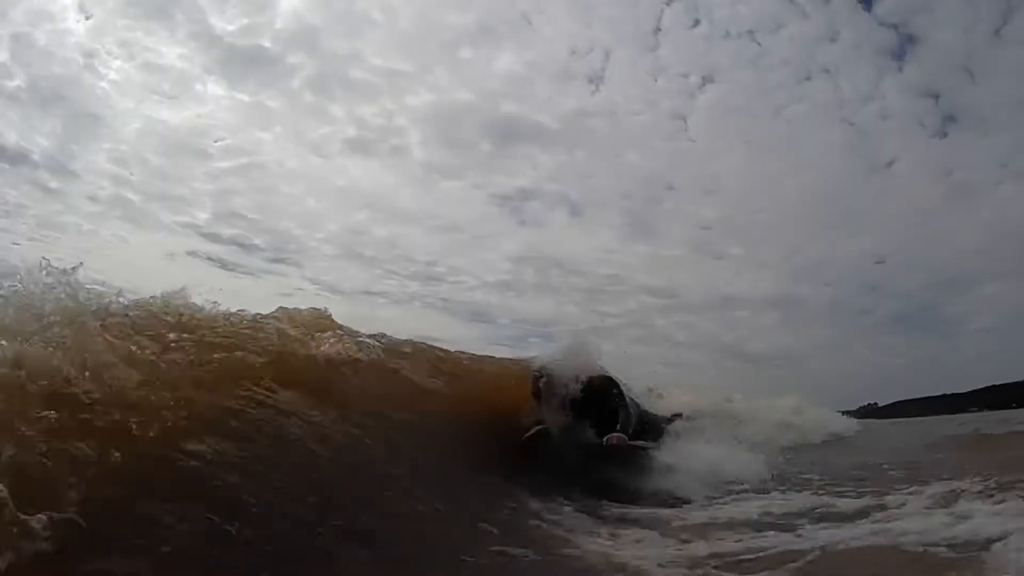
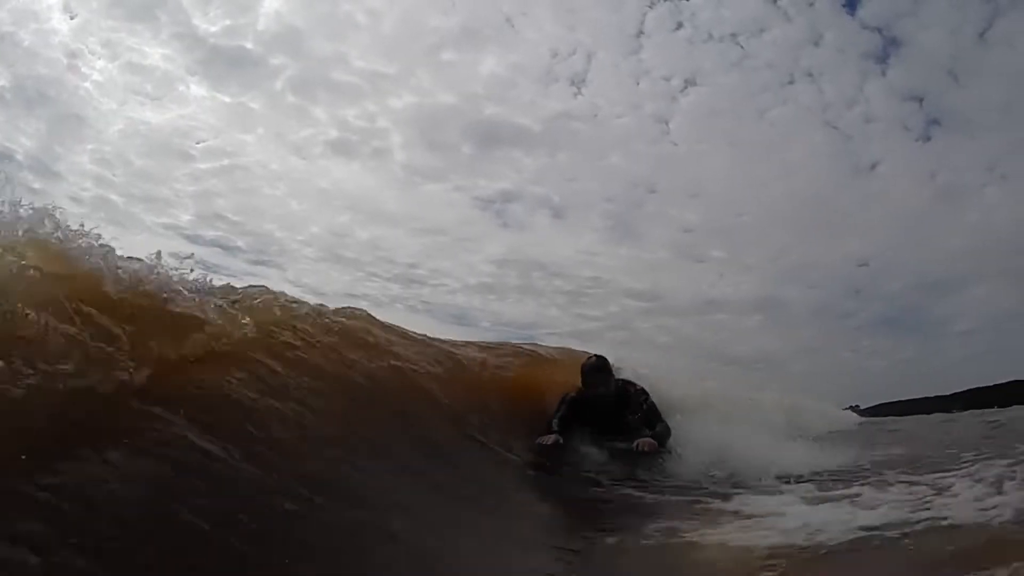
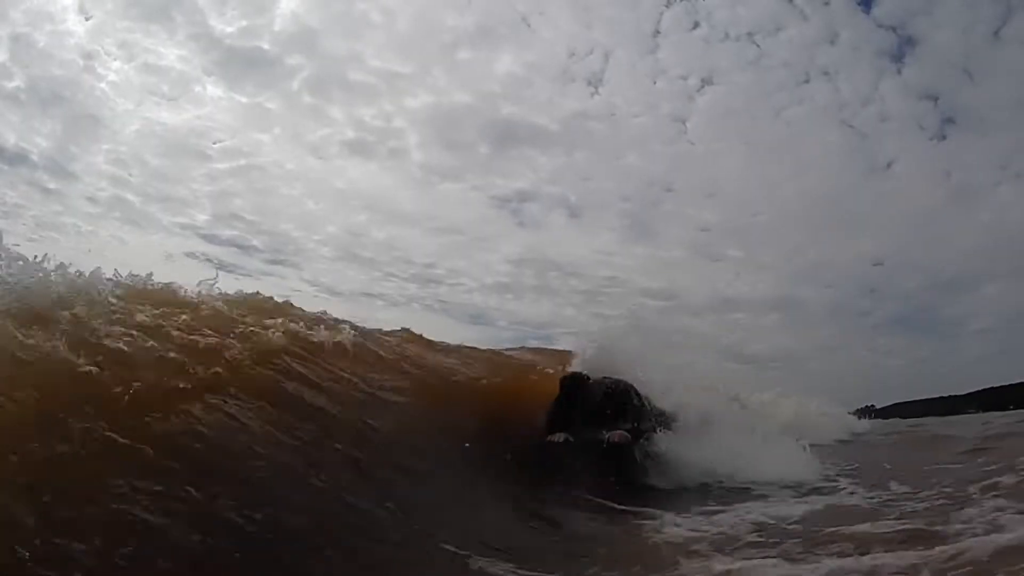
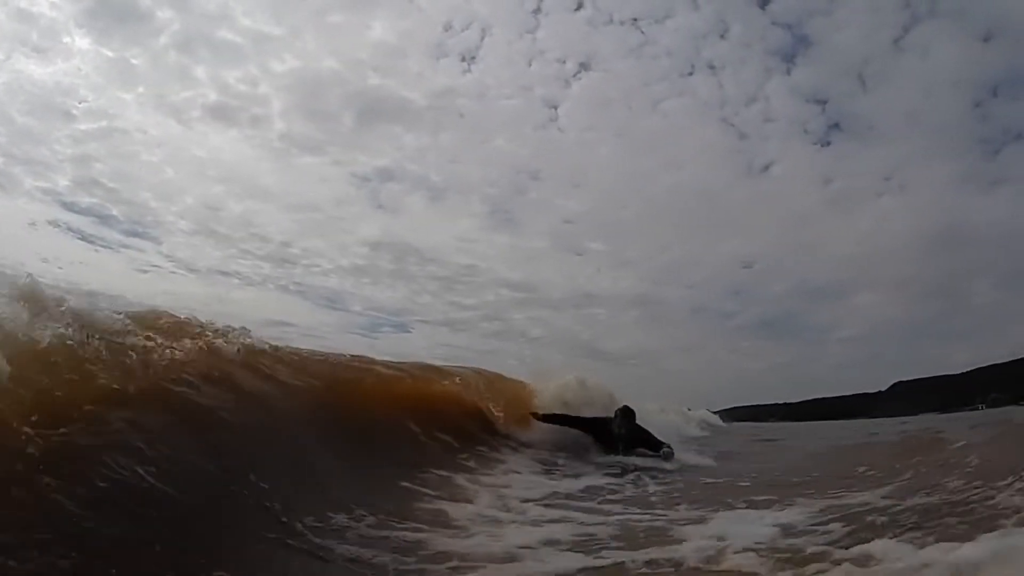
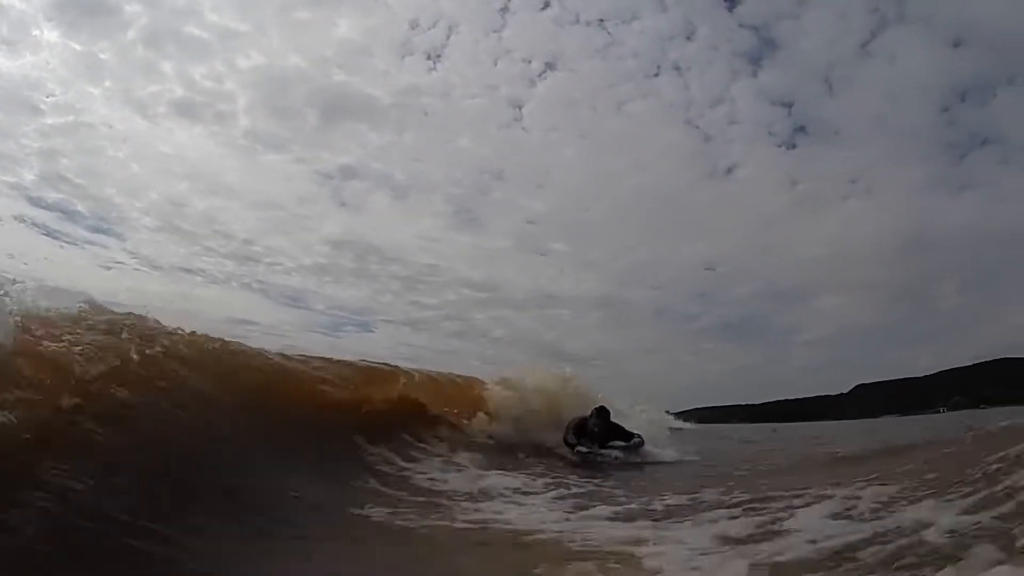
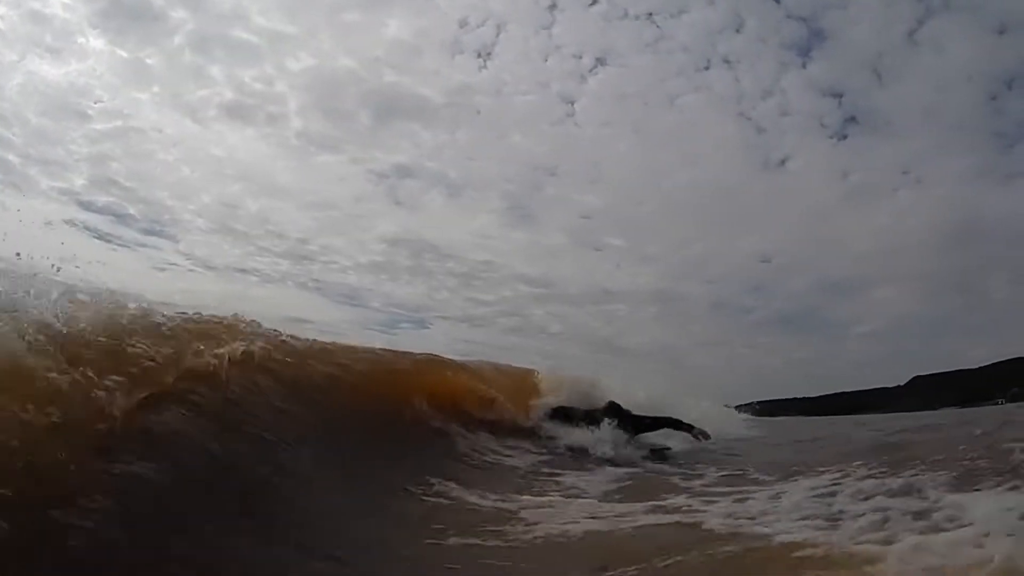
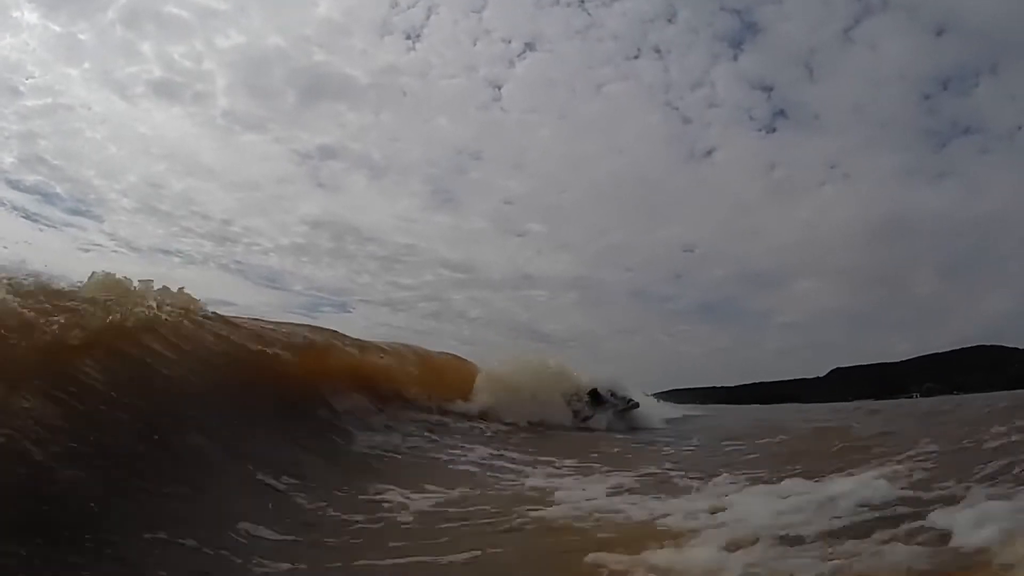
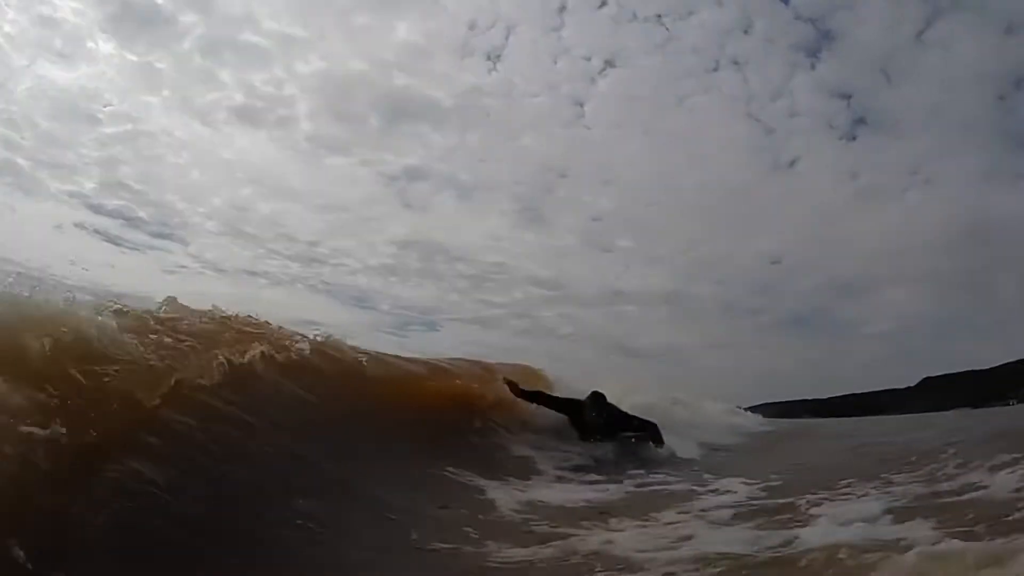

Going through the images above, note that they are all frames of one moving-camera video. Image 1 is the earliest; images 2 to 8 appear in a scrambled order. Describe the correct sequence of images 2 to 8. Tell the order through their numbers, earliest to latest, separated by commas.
3, 2, 8, 6, 4, 5, 7
